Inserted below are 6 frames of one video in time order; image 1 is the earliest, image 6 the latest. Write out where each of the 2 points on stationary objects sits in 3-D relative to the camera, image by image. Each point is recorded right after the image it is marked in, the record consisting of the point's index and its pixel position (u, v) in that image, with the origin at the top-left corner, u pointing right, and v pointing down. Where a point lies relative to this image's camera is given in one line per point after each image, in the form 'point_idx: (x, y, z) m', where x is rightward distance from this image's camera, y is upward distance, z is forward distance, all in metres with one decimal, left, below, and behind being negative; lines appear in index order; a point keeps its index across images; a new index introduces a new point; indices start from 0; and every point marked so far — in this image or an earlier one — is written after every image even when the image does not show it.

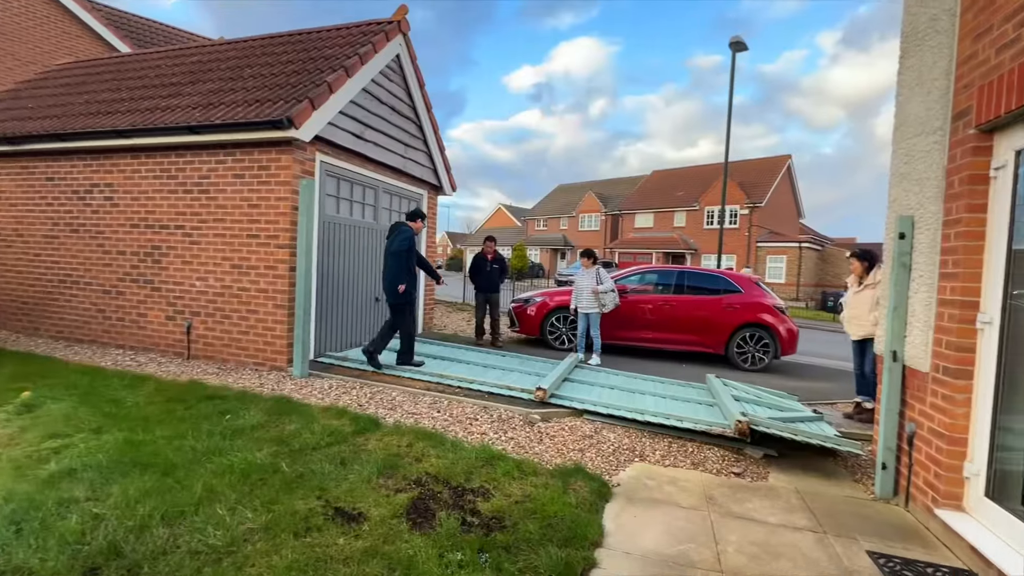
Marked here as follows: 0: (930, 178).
0: (+3.2, +0.8, +3.6) m
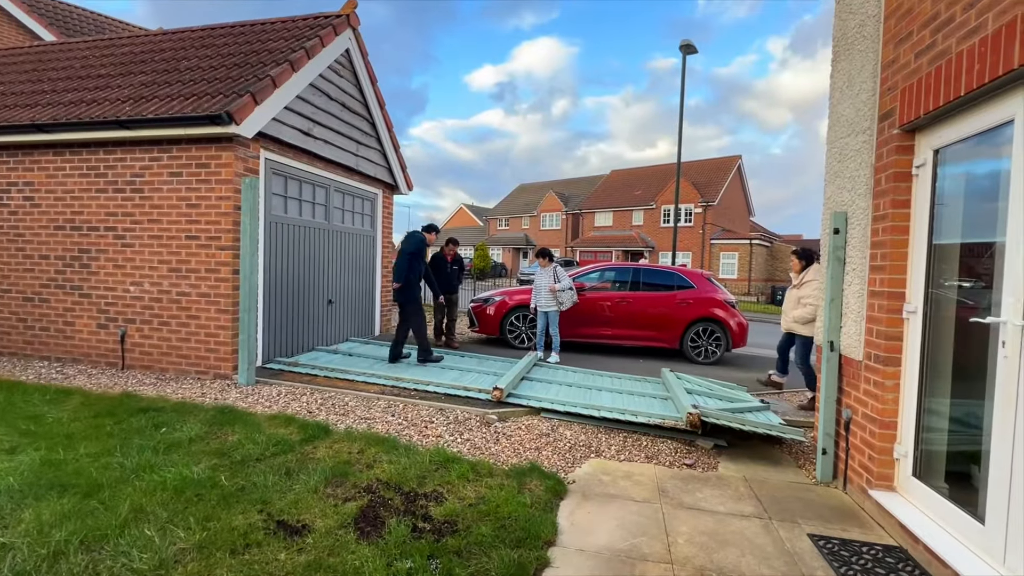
0: (+2.8, +0.9, +3.8) m
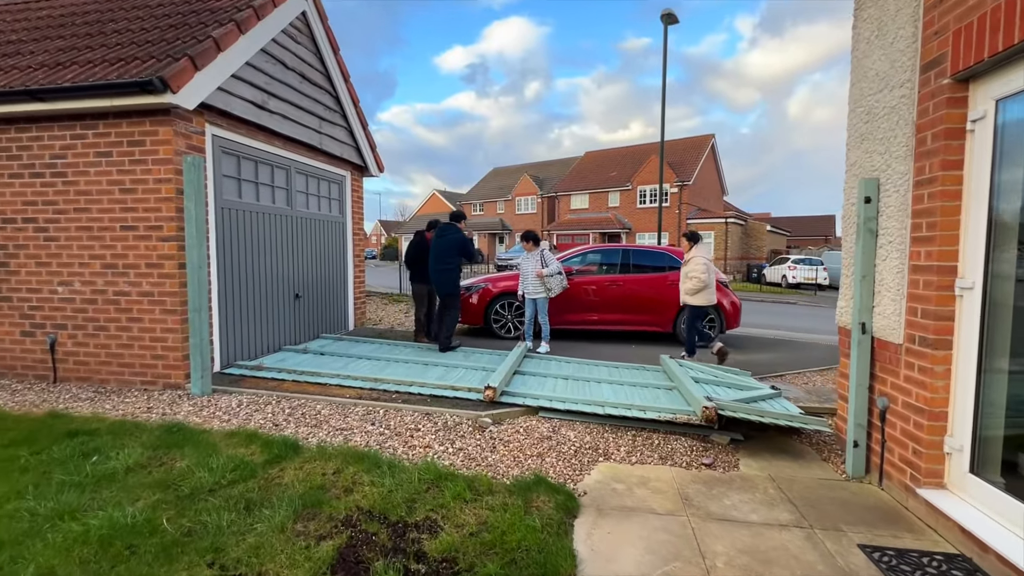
0: (+2.8, +1.1, +3.4) m
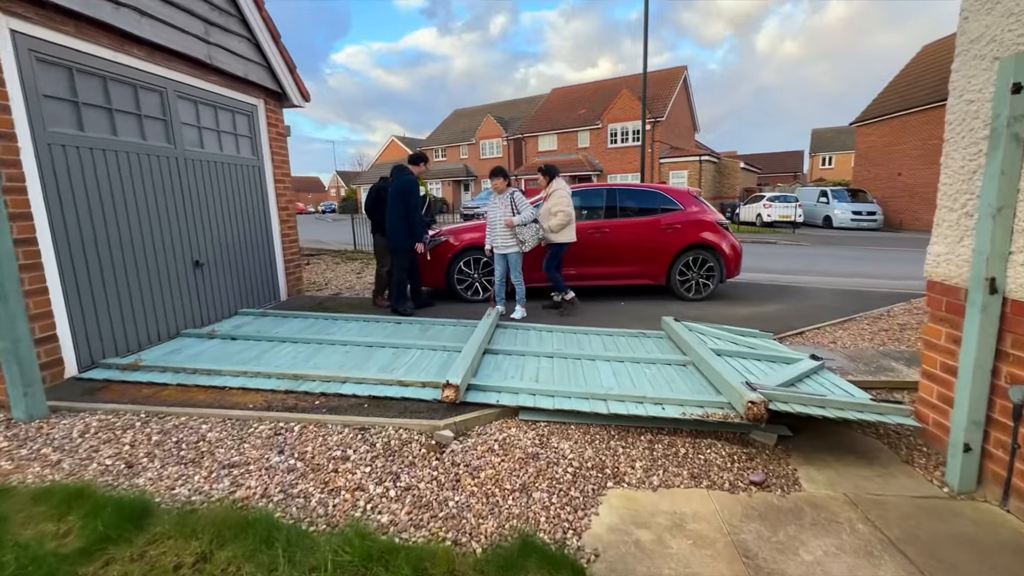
0: (+2.6, +1.4, +2.1) m
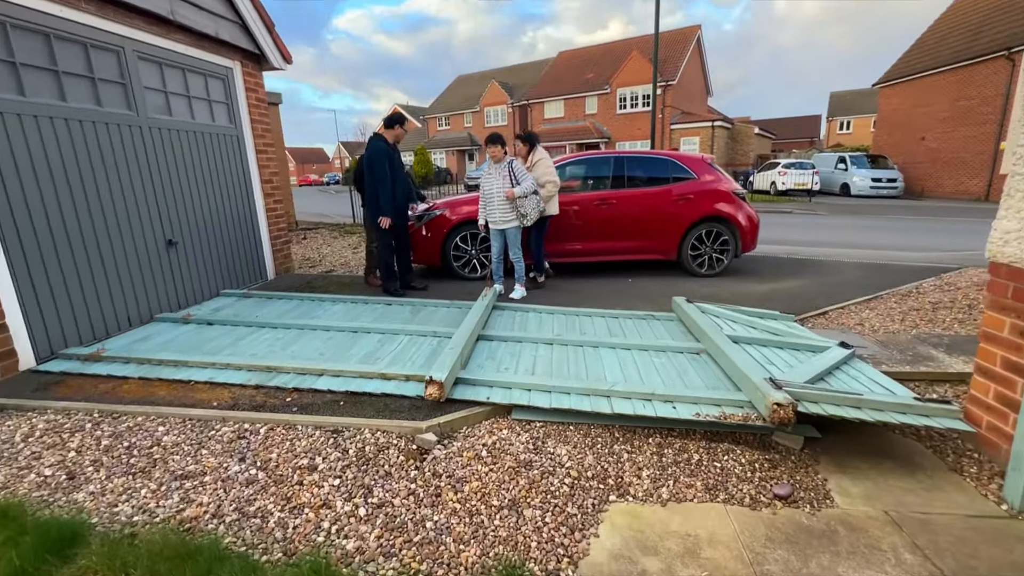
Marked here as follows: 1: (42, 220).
0: (+2.5, +1.4, +1.5) m
1: (-3.7, +0.5, +3.7) m
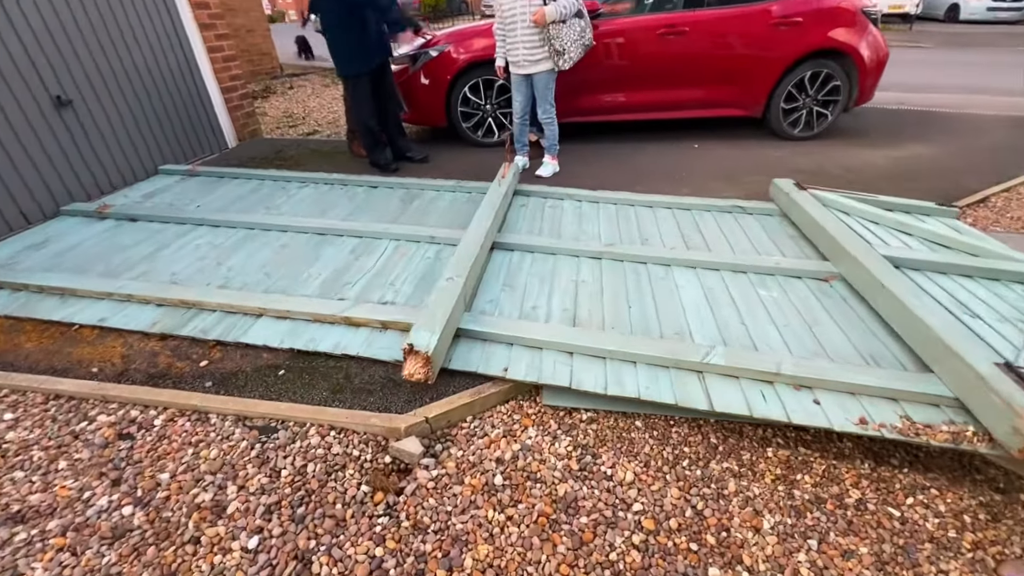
0: (+2.5, +1.2, -0.3) m
1: (-3.6, +1.1, +2.4) m
